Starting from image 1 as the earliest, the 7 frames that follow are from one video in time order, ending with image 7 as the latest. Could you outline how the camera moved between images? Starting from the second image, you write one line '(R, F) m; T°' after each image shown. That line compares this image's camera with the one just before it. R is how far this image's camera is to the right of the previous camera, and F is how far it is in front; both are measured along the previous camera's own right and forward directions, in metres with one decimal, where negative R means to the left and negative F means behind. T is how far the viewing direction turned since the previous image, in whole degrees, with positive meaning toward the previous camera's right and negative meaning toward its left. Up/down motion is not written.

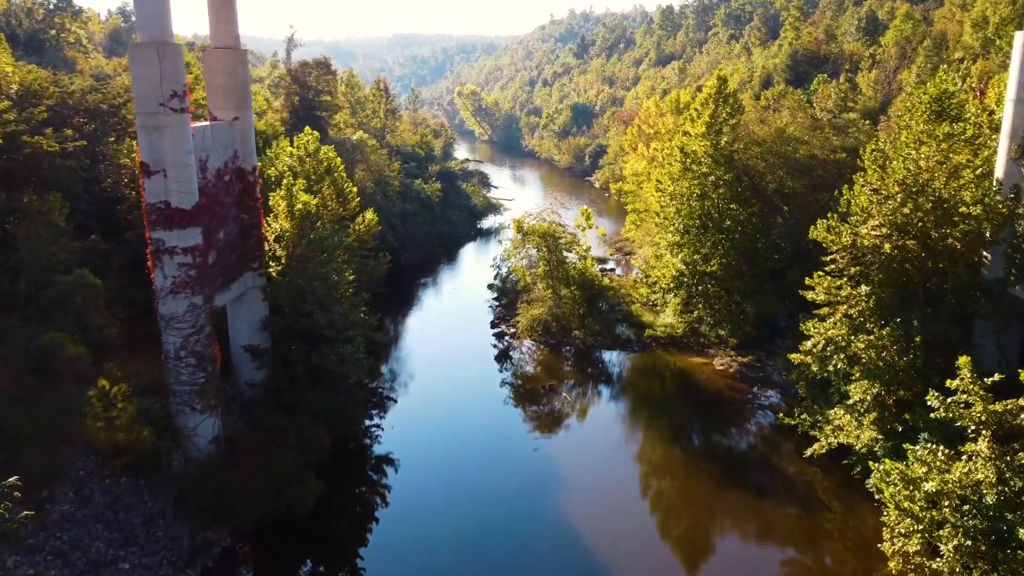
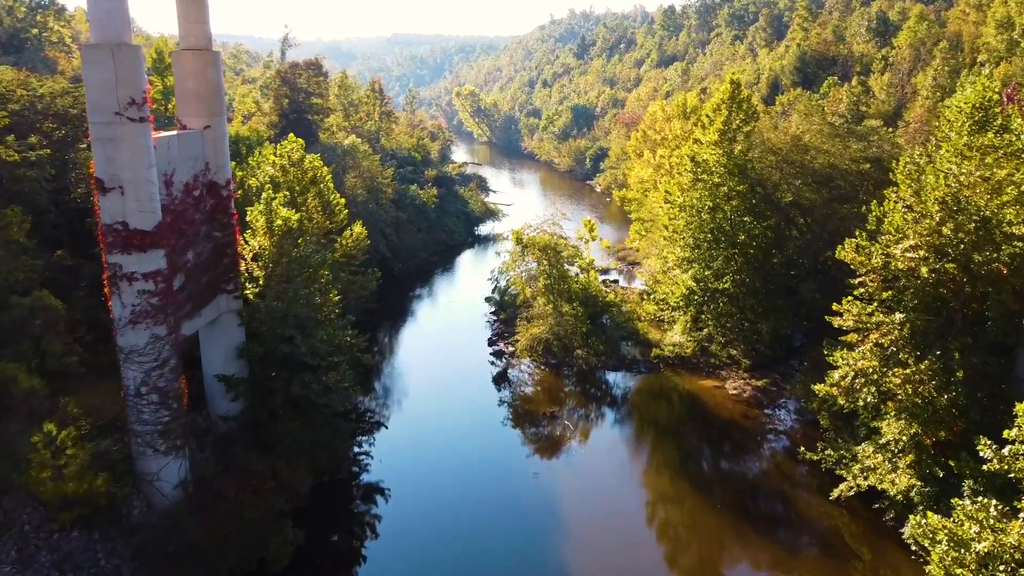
(0.0, +1.7) m; 0°
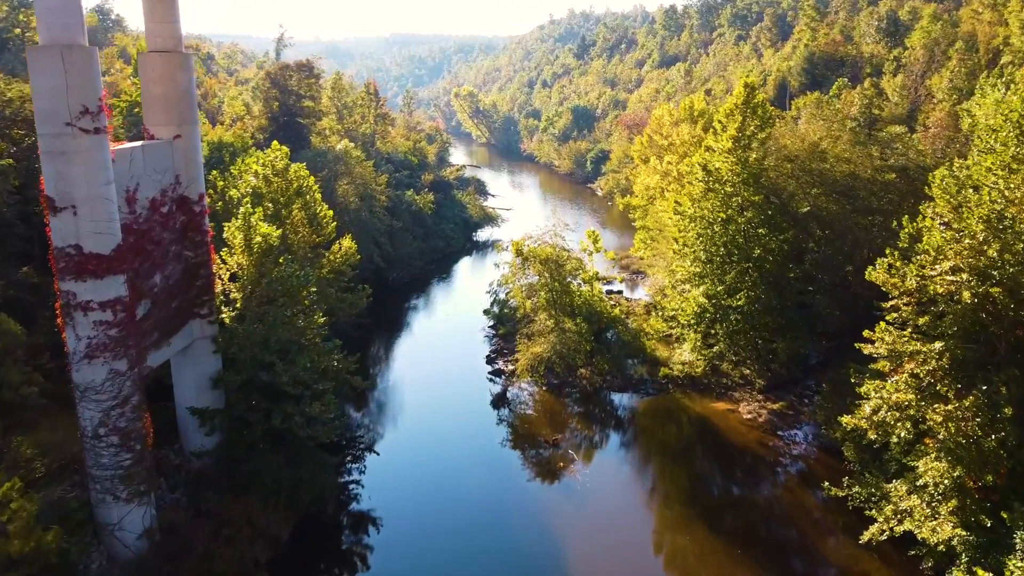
(0.0, +1.6) m; 0°
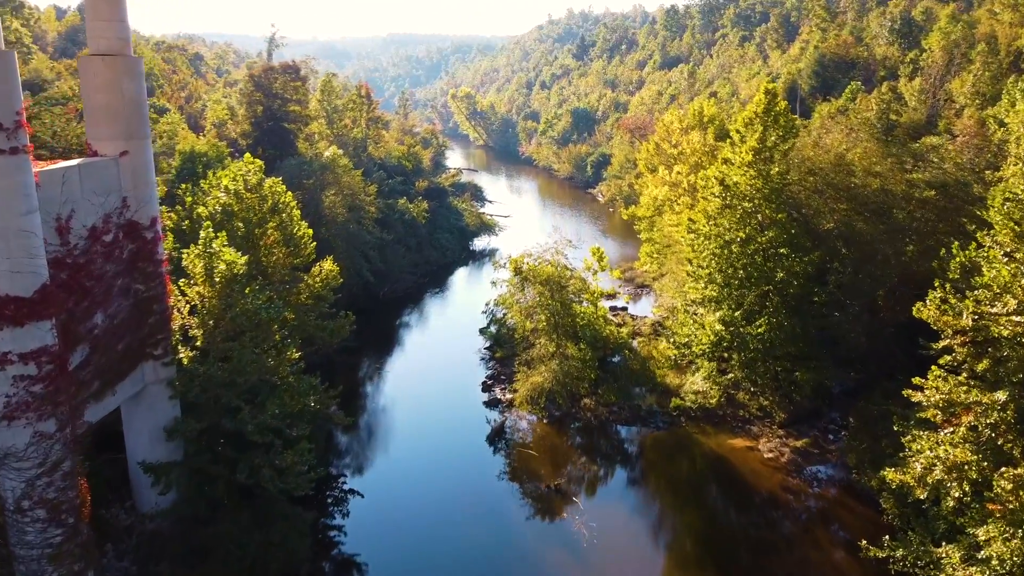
(0.0, +2.1) m; 0°
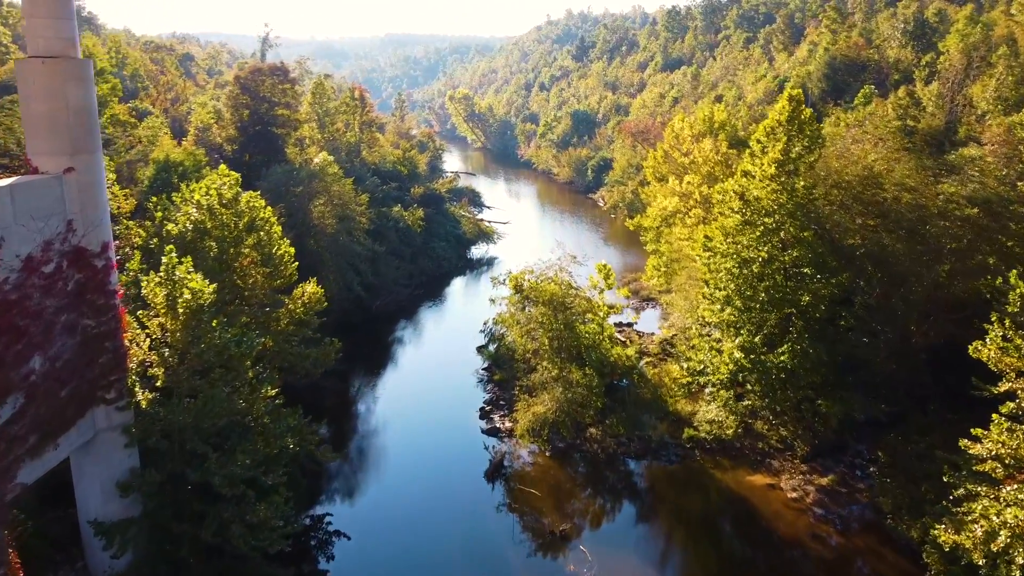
(-0.1, +1.8) m; 0°
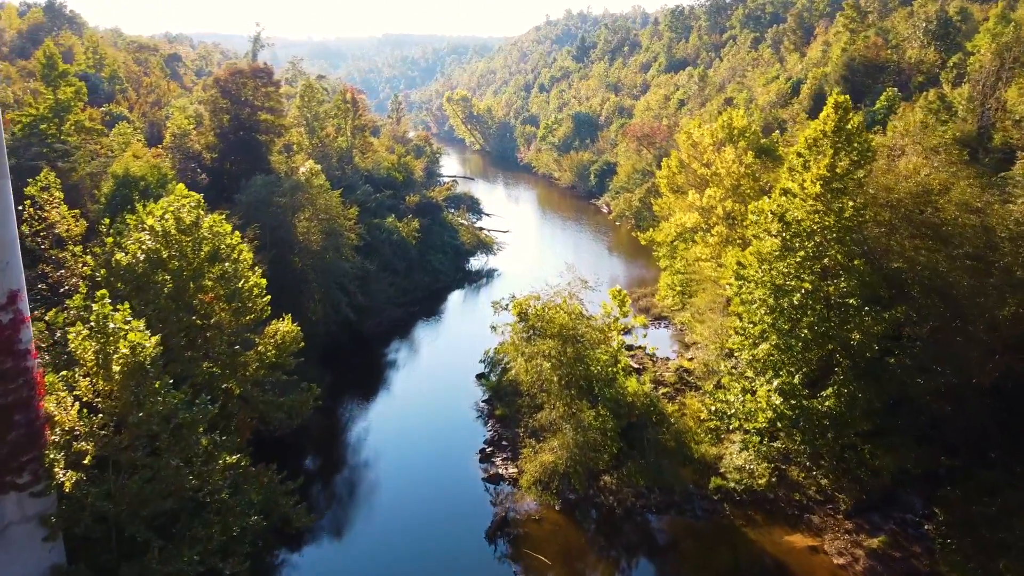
(-0.2, +2.5) m; 0°
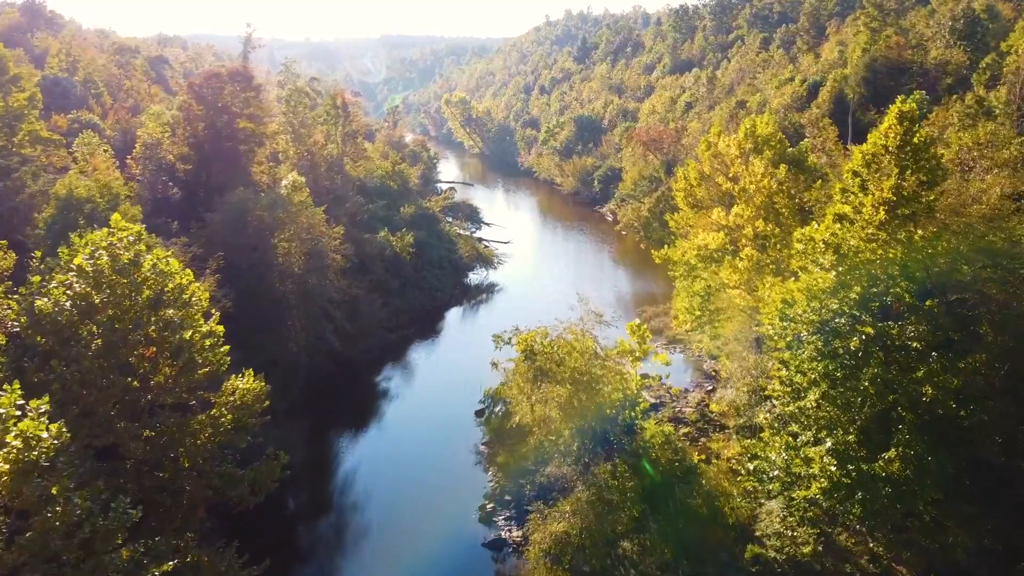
(-0.1, +2.7) m; 0°
